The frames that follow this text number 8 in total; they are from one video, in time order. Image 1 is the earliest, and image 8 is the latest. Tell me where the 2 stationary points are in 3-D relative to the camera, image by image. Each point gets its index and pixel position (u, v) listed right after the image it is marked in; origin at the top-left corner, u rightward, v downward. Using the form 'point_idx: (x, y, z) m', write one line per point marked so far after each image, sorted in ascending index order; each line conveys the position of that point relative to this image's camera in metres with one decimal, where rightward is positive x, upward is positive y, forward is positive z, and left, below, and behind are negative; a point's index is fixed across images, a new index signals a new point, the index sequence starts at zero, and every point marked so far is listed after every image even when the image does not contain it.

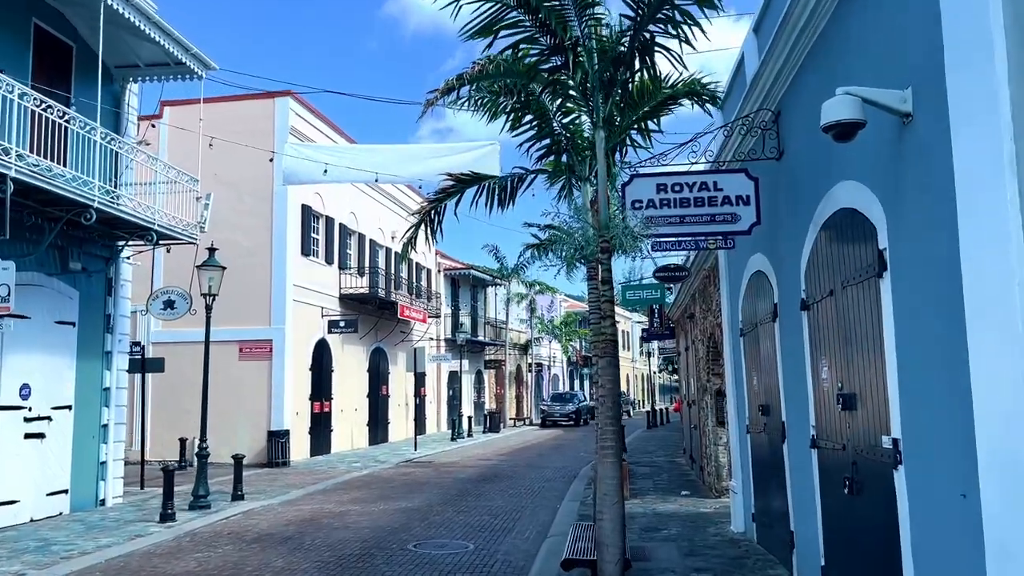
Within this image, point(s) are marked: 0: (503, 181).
0: (-0.1, +1.2, +9.0) m
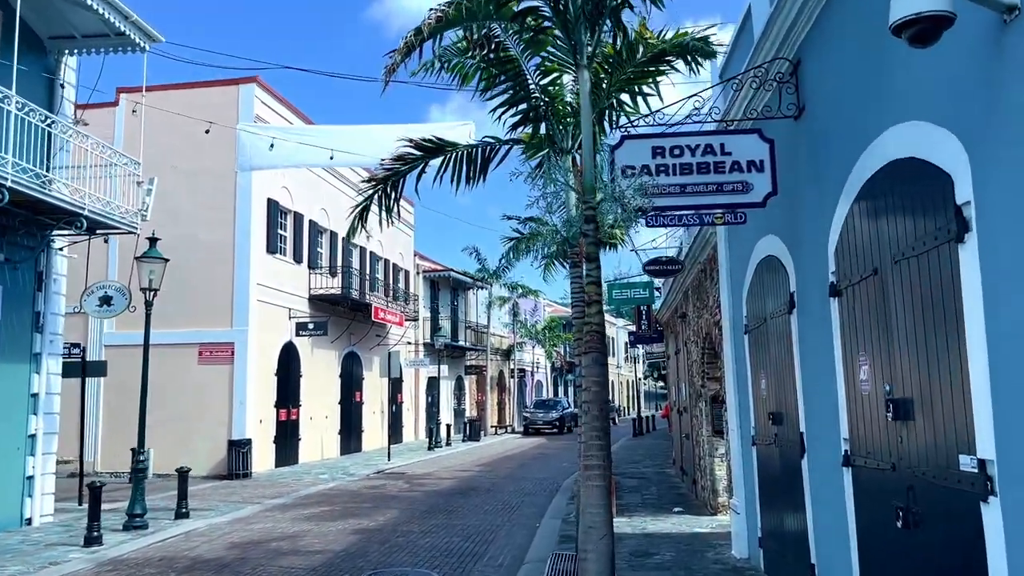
0: (-0.4, +1.3, +7.8) m
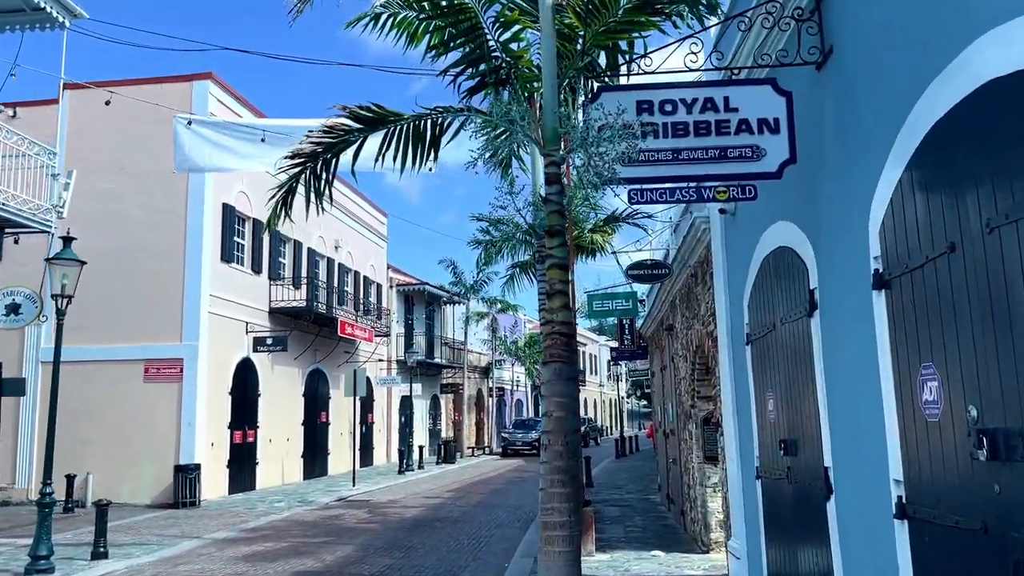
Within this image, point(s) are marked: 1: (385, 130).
0: (-0.7, +1.3, +6.5) m
1: (-1.0, +1.3, +6.6) m
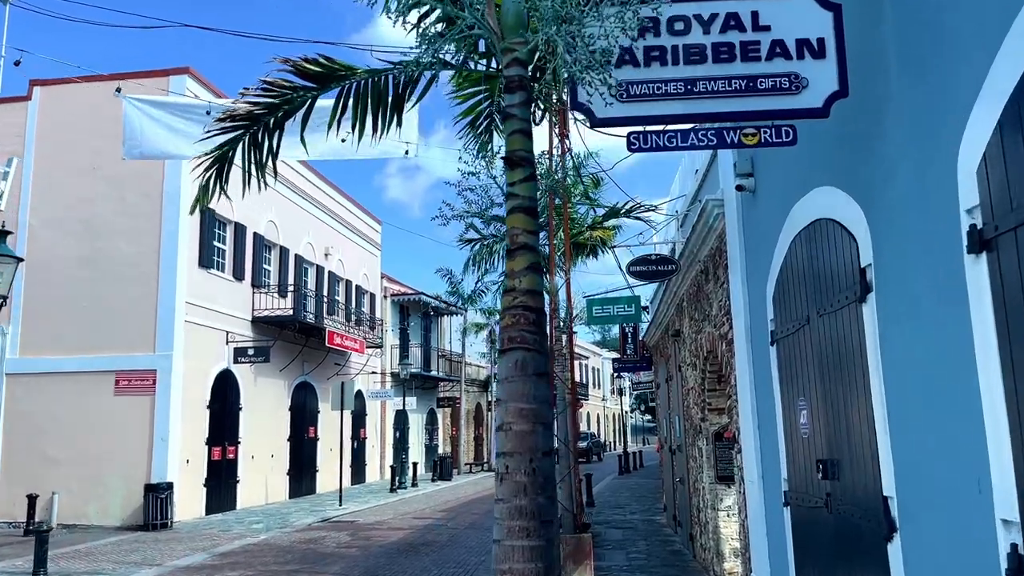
0: (-0.9, +1.4, +5.5) m
1: (-1.1, +1.3, +5.5) m
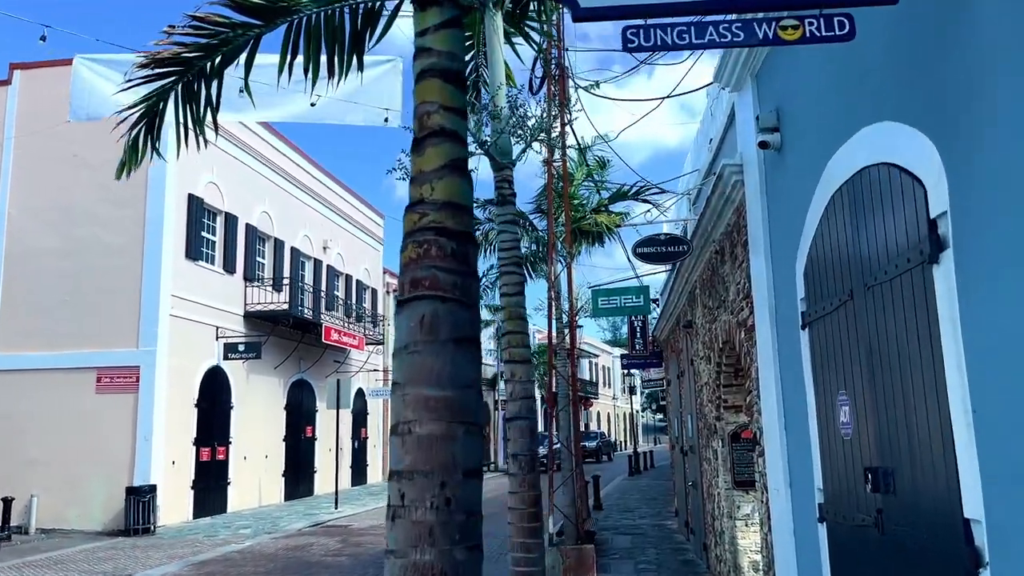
0: (-1.0, +1.5, +4.6) m
1: (-1.3, +1.5, +4.6) m
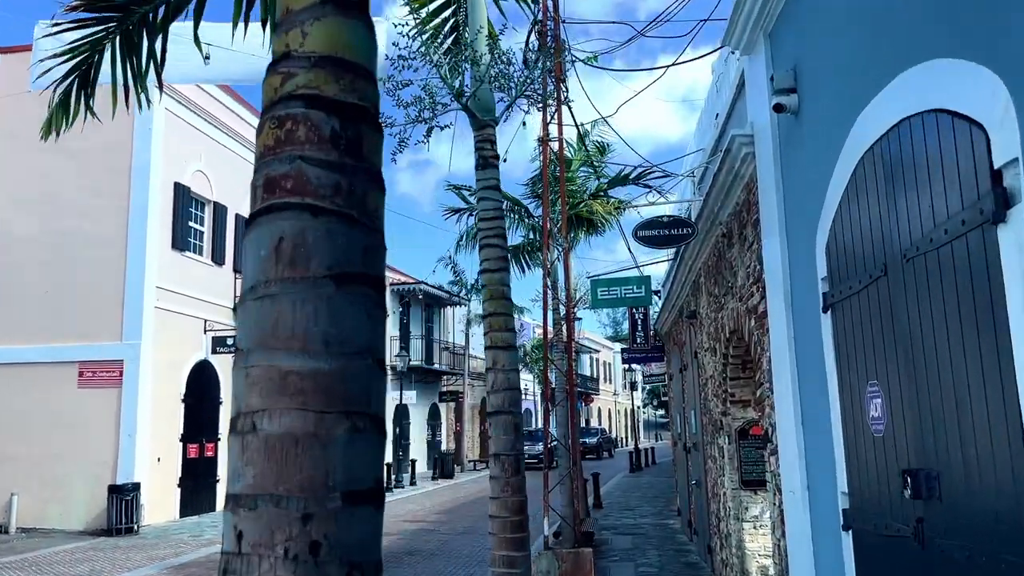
0: (-1.1, +1.6, +4.0) m
1: (-1.3, +1.6, +4.1) m
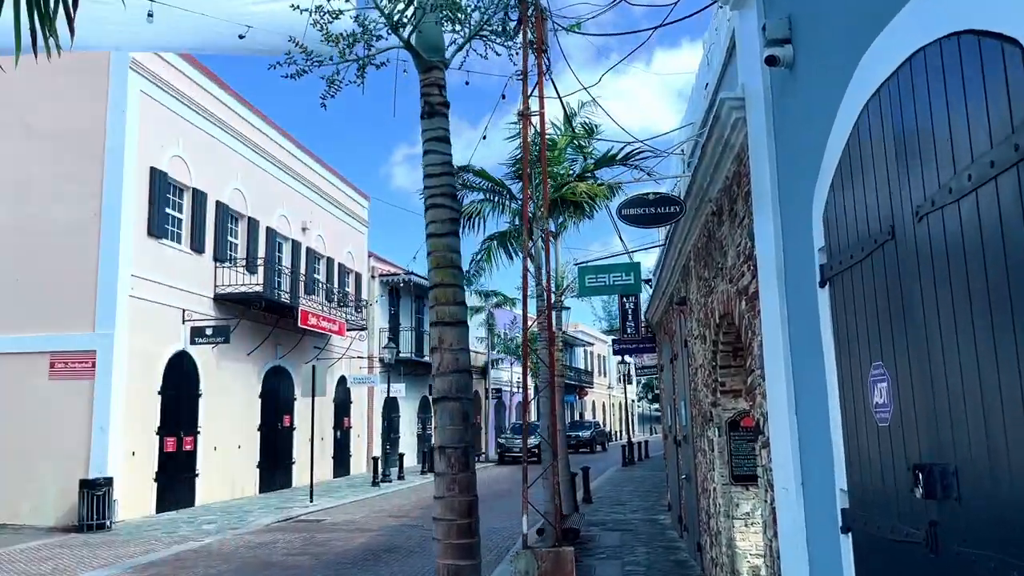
0: (-1.3, +1.7, +3.5) m
1: (-1.5, +1.7, +3.6) m
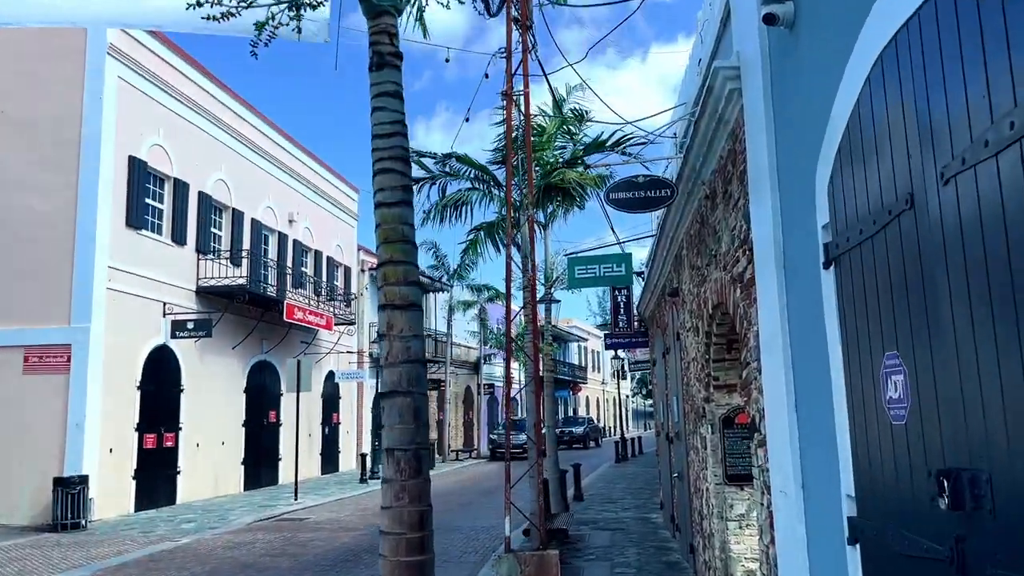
0: (-1.4, +1.8, +3.1) m
1: (-1.6, +1.8, +3.2) m
